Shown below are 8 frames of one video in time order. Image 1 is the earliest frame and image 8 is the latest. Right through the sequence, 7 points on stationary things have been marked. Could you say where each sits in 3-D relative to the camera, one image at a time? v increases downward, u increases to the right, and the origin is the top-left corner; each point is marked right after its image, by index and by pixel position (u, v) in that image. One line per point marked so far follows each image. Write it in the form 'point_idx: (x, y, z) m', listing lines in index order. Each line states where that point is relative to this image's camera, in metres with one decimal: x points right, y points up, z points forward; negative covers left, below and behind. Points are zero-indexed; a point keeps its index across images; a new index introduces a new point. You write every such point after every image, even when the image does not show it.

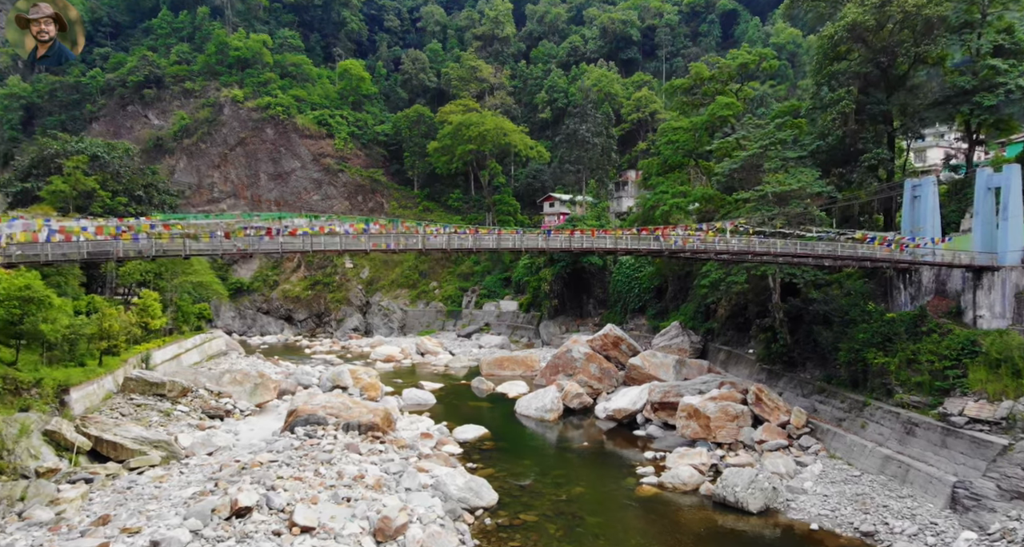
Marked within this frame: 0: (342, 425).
0: (-3.9, -3.5, +14.8) m
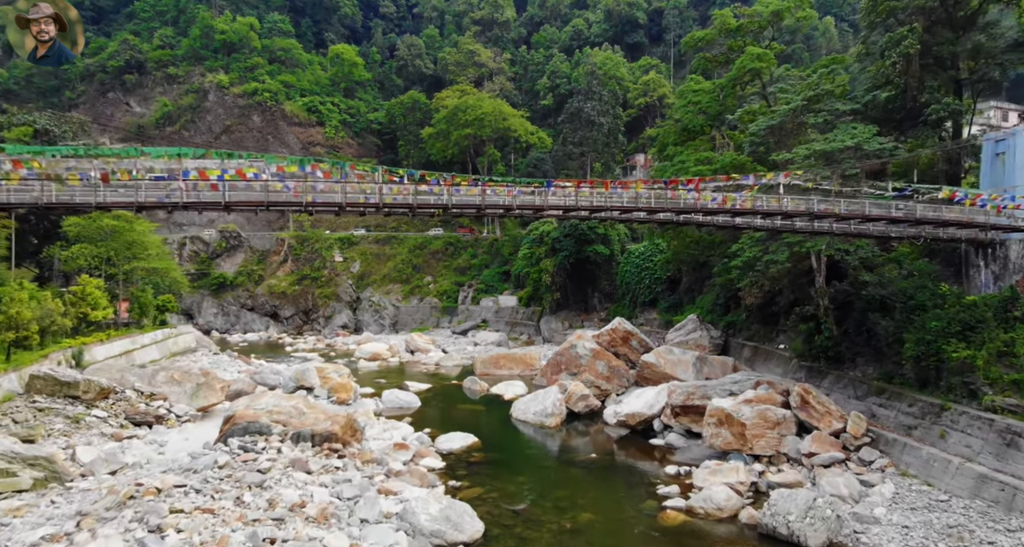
0: (-4.0, -2.9, +11.9) m
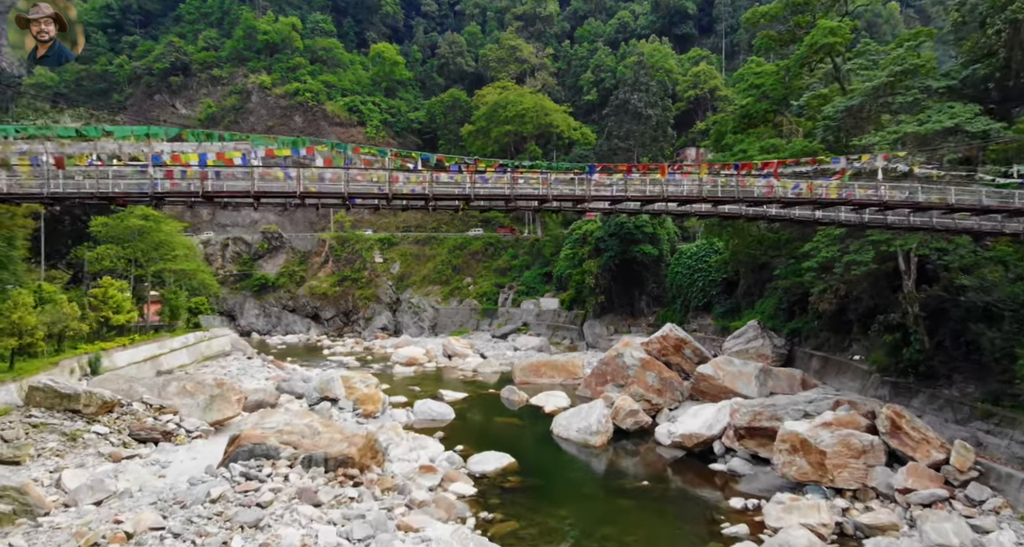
0: (-3.4, -3.0, +10.5) m
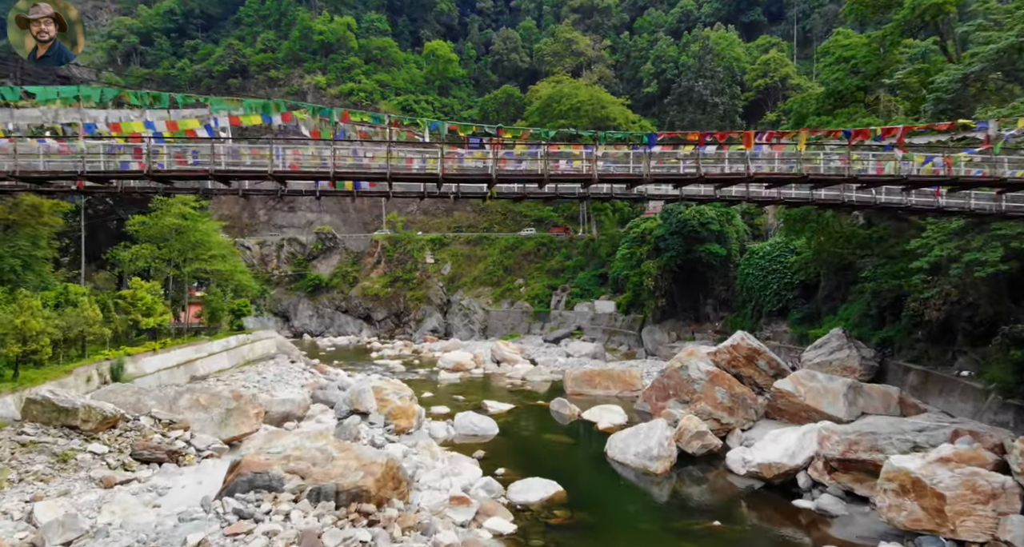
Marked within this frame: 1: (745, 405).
0: (-2.8, -3.0, +9.0) m
1: (+6.0, -3.4, +16.9) m
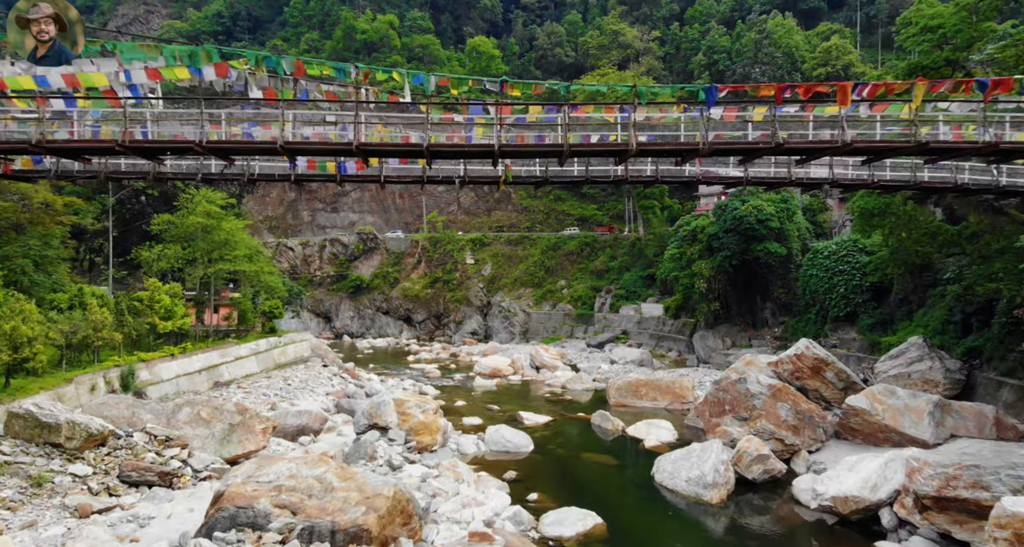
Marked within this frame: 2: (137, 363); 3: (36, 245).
0: (-2.5, -3.0, +7.7) m
1: (+6.9, -3.4, +14.9) m
2: (-8.5, -2.0, +14.8) m
3: (-10.8, +0.7, +14.7) m
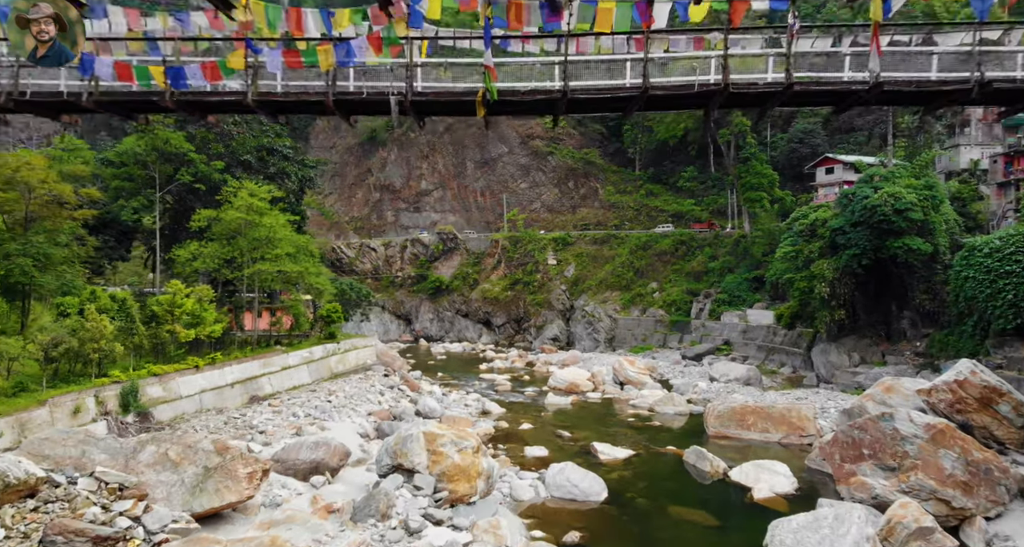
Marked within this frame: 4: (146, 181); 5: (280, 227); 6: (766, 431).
0: (-2.4, -3.1, +5.0) m
1: (+8.0, -3.5, +10.7) m
2: (-7.3, -2.1, +12.9) m
3: (-9.5, +0.6, +13.1) m
4: (-11.2, +2.8, +19.9) m
5: (-6.6, +1.3, +18.6) m
6: (+6.3, -3.9, +16.2) m
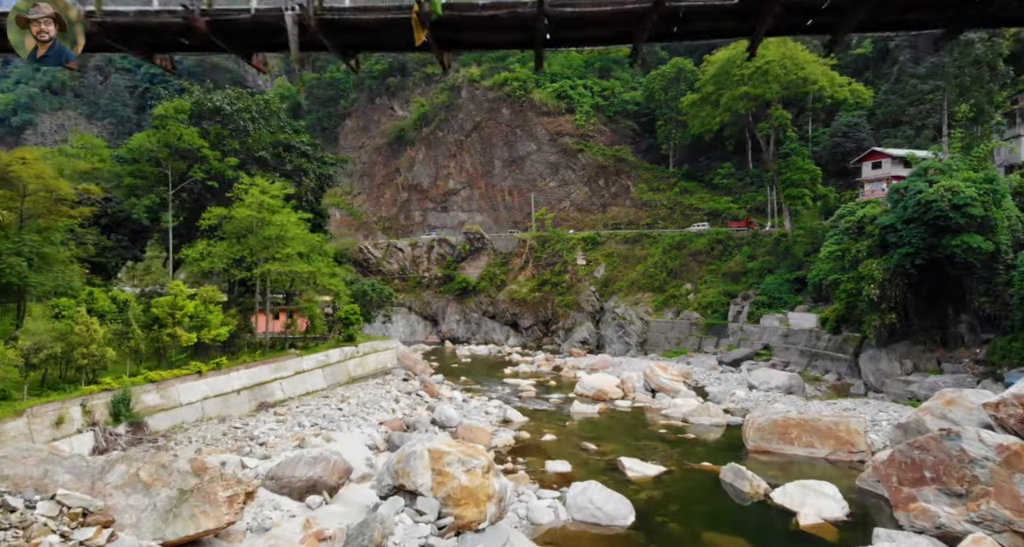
0: (-2.4, -3.1, +4.0) m
1: (+8.2, -3.5, +9.2) m
2: (-6.9, -2.1, +12.2) m
3: (-9.1, +0.6, +12.5) m
4: (-10.5, +2.8, +19.4) m
5: (-6.0, +1.3, +17.8) m
6: (+6.8, -3.9, +14.7) m
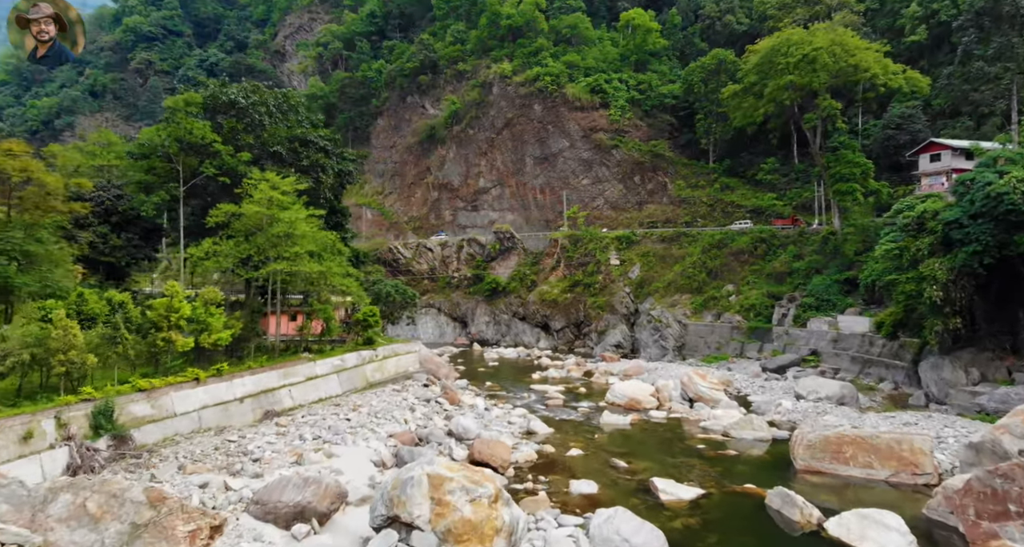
0: (-2.6, -3.1, +2.9) m
1: (+8.3, -3.5, +7.5) m
2: (-6.6, -2.1, +11.3) m
3: (-8.8, +0.6, +11.7) m
4: (-9.8, +2.8, +18.6) m
5: (-5.4, +1.3, +16.8) m
6: (+7.2, -3.9, +13.0) m
